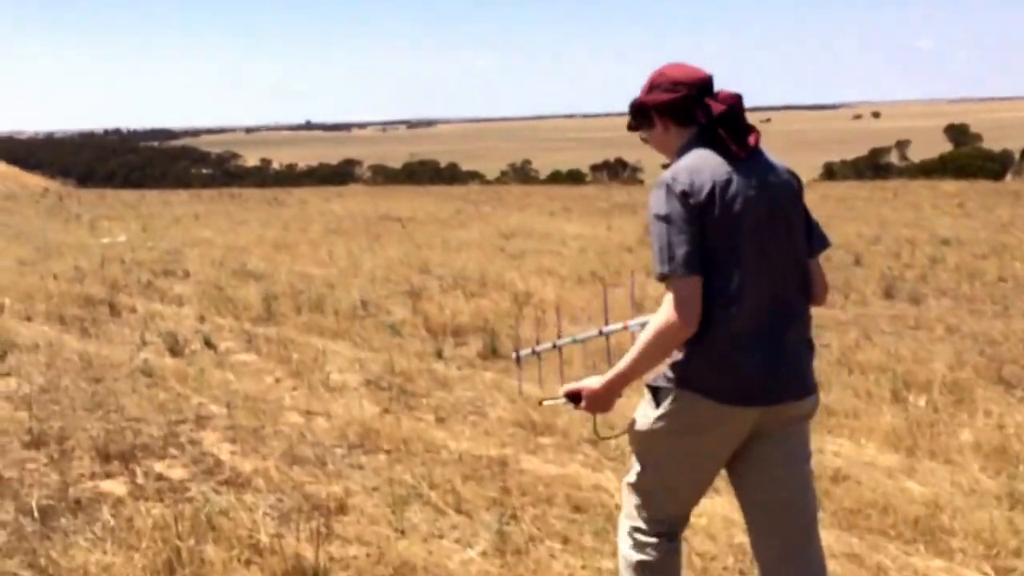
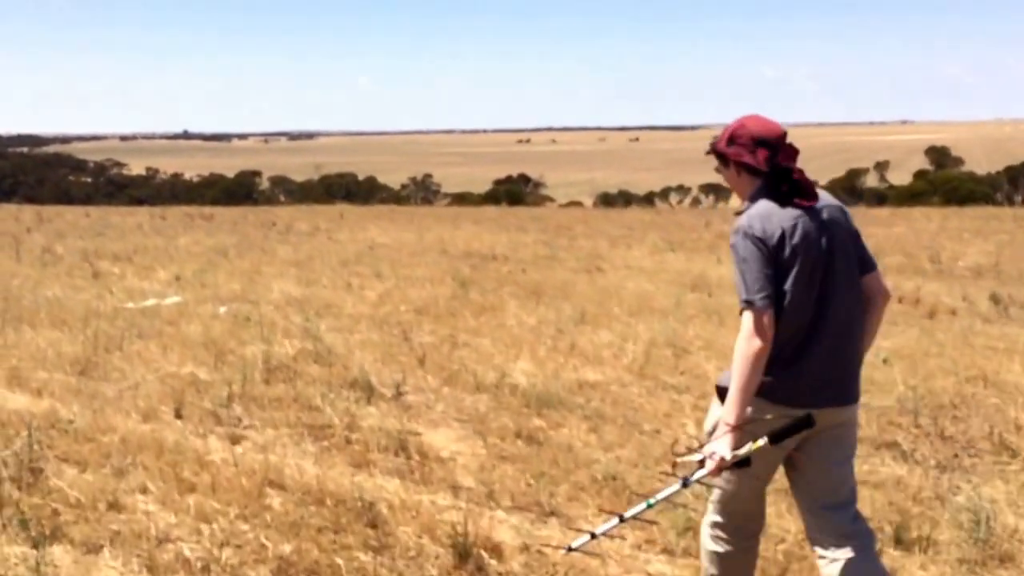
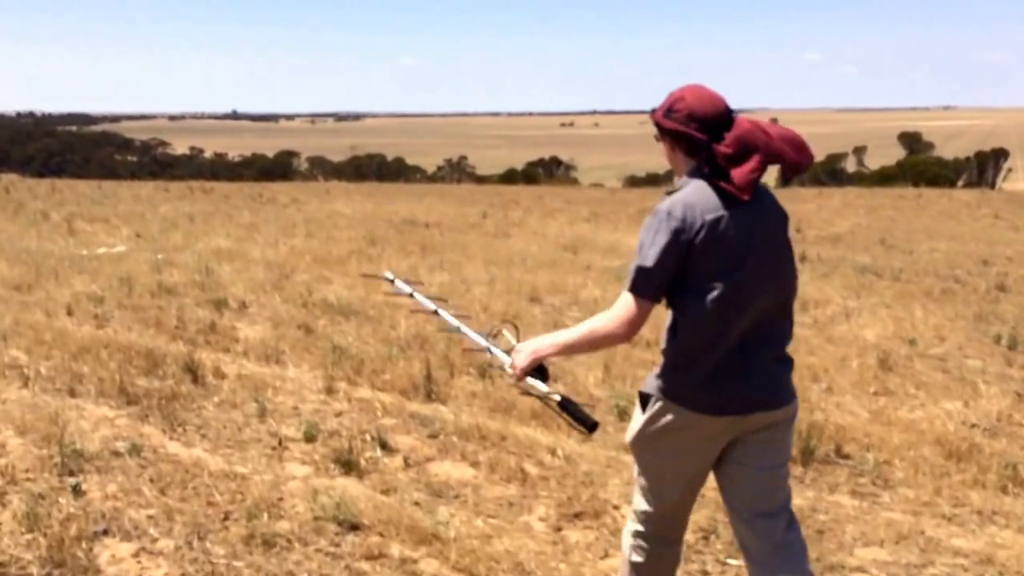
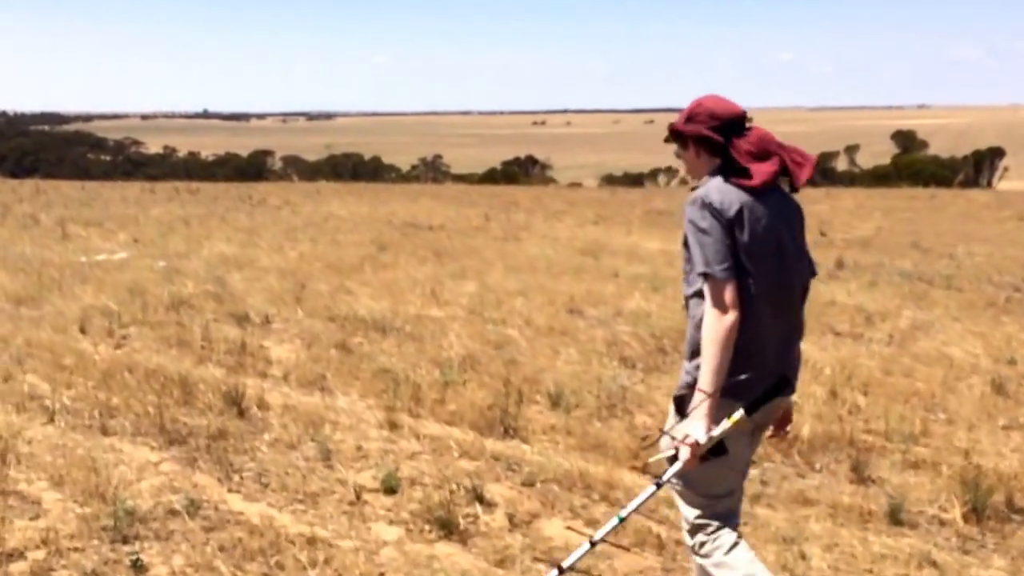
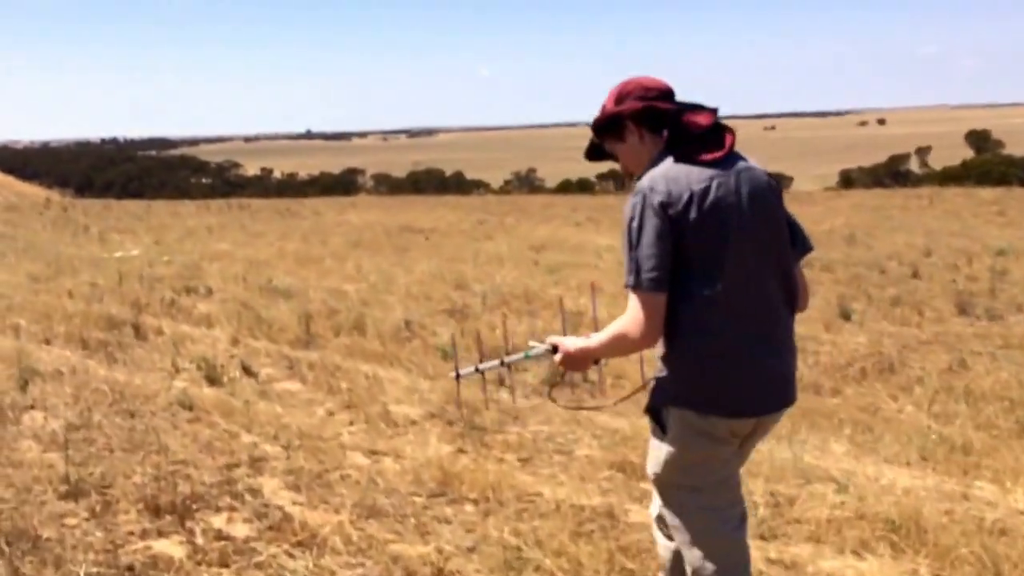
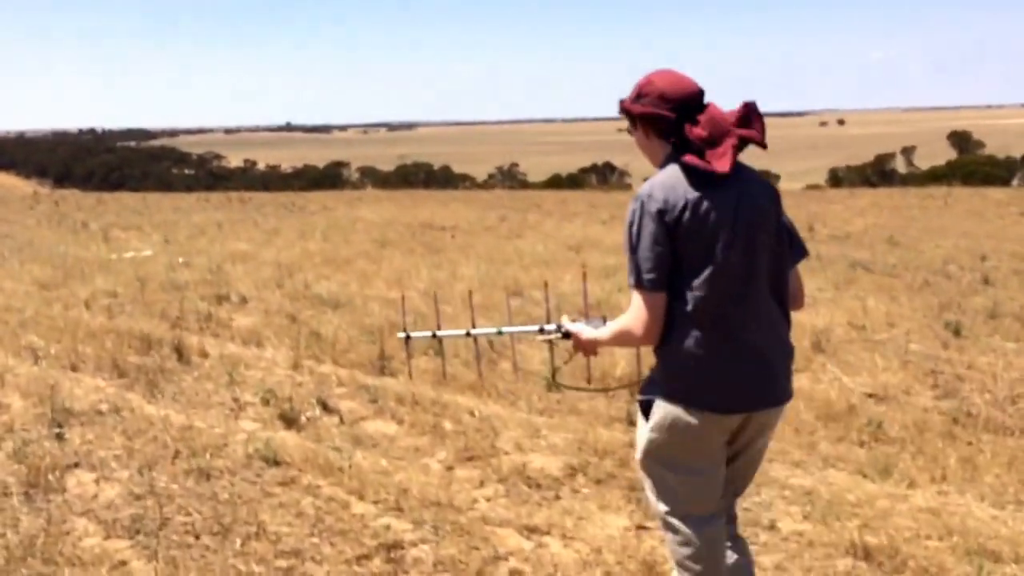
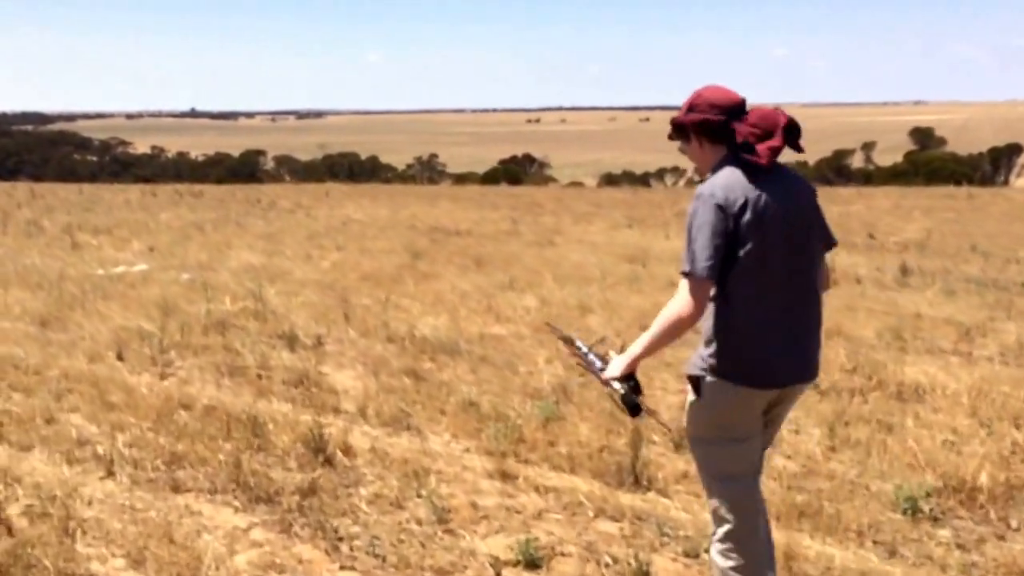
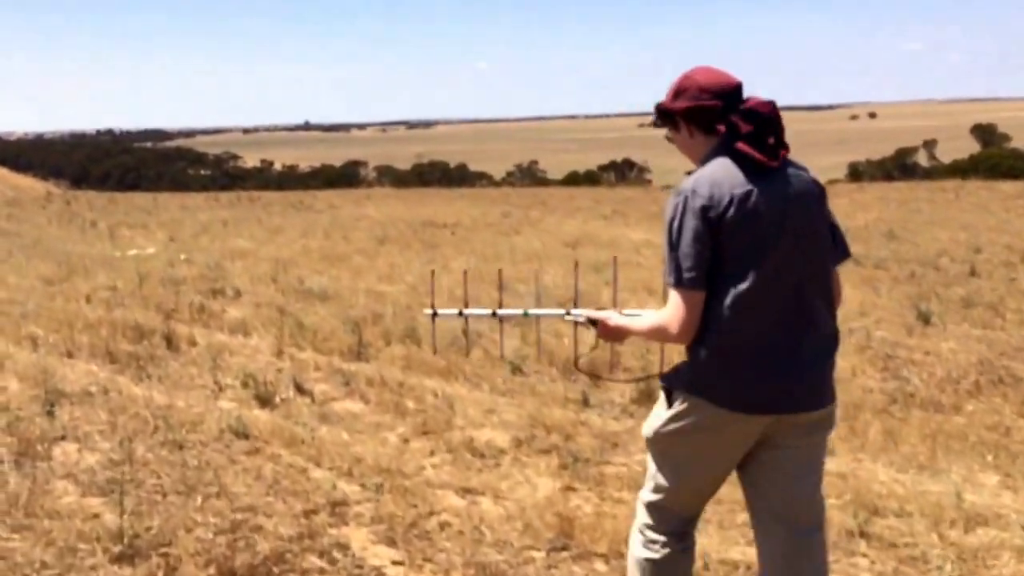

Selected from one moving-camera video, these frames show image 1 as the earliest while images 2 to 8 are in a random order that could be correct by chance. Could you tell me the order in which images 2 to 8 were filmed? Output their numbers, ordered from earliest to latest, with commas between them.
5, 8, 6, 3, 4, 7, 2
